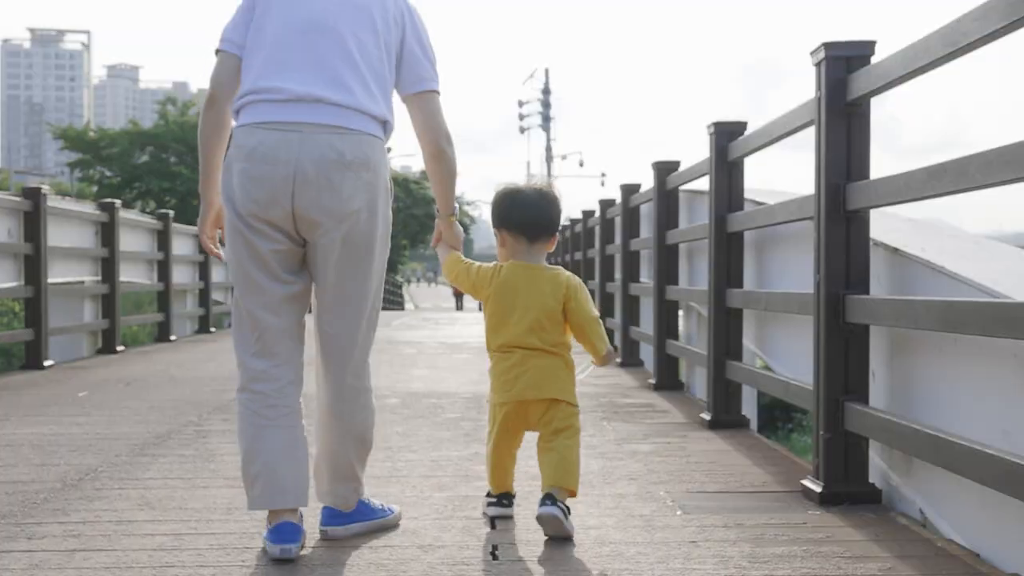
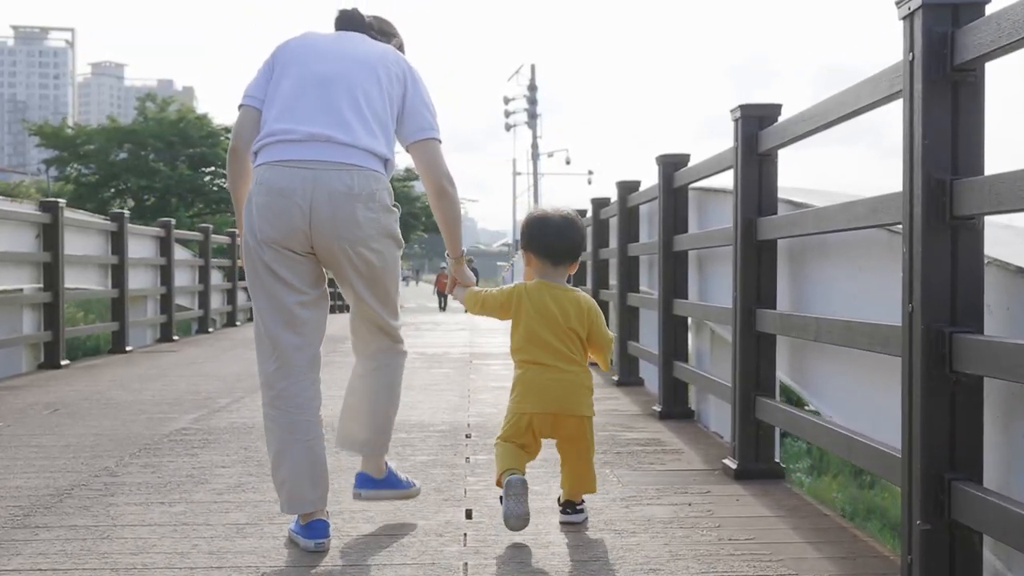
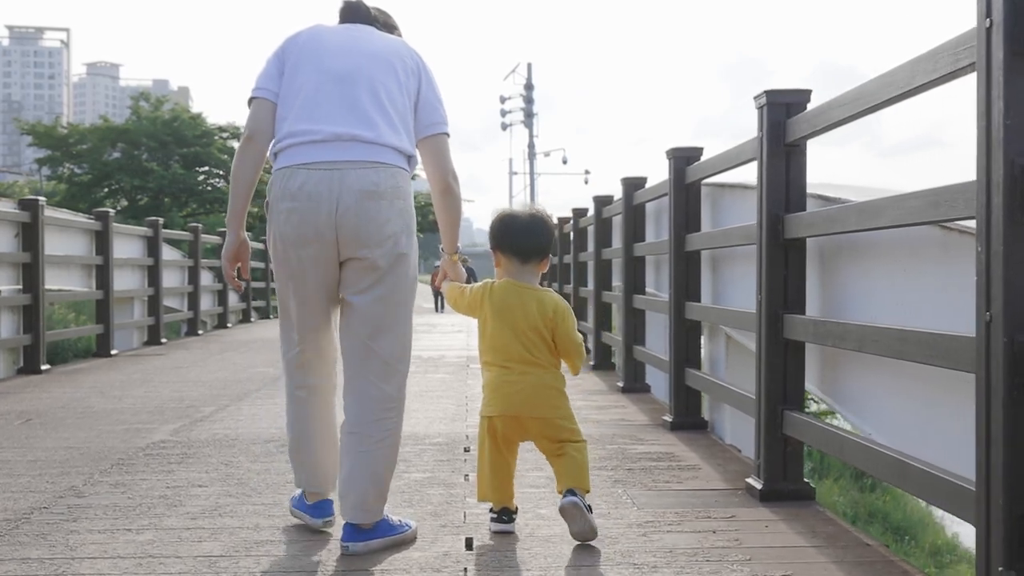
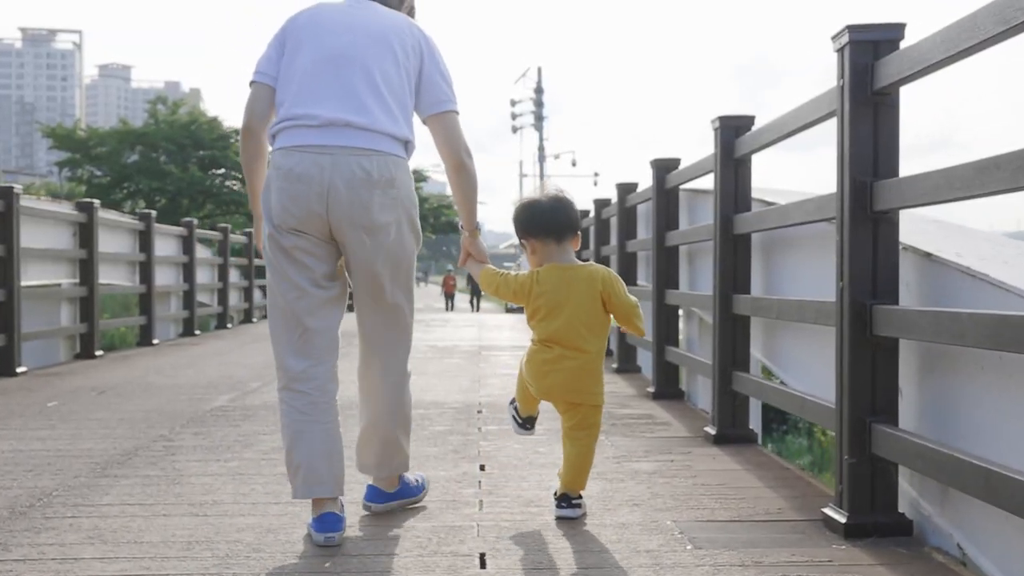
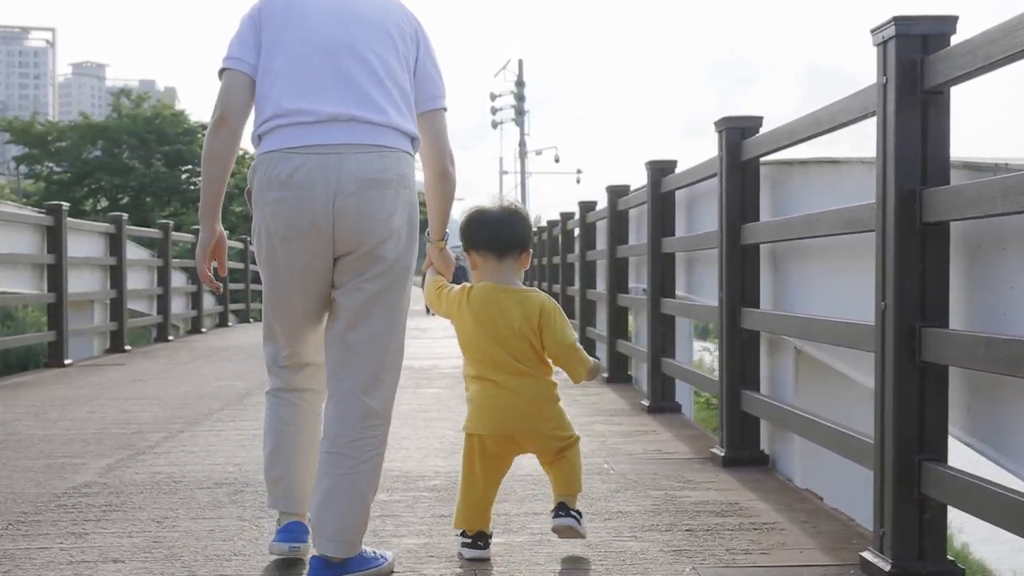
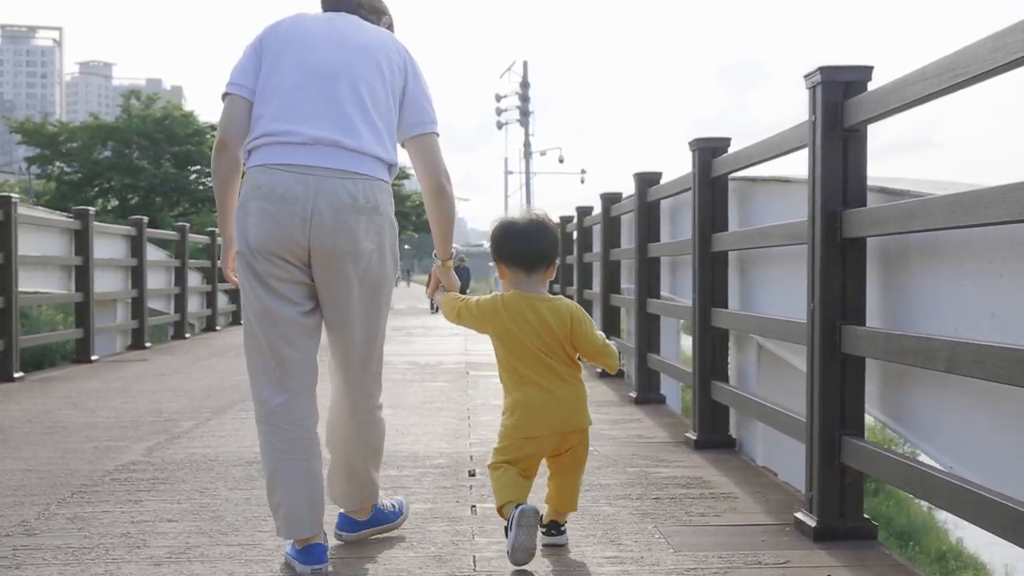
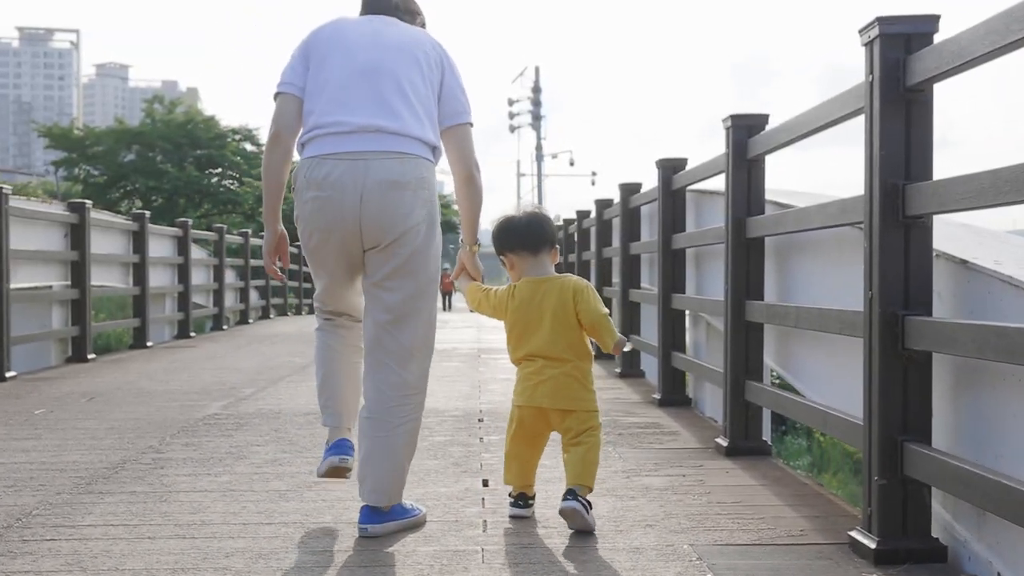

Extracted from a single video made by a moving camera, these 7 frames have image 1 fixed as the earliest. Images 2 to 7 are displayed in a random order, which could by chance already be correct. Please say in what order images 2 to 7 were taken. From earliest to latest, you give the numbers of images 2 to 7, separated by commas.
4, 7, 2, 3, 6, 5
